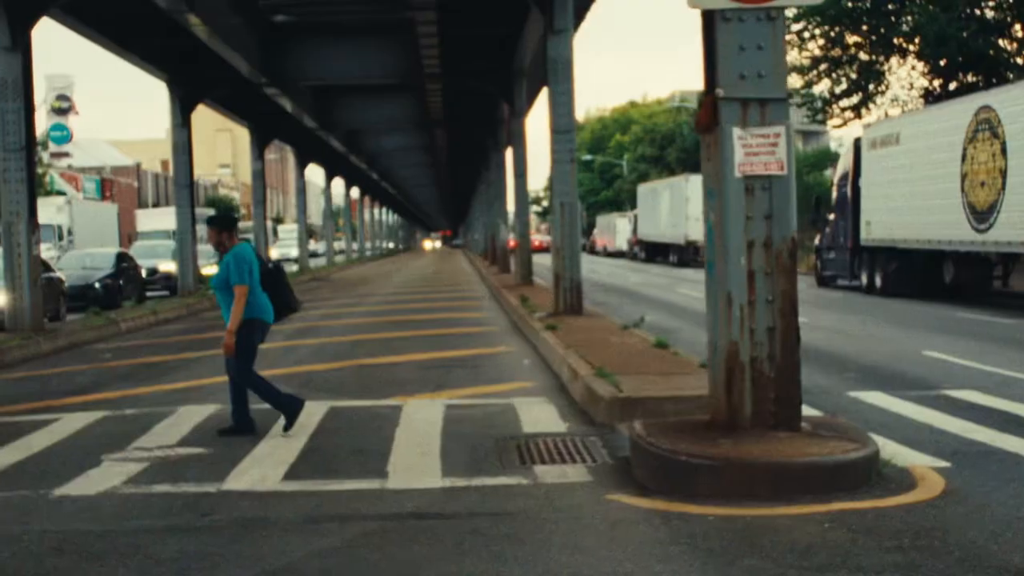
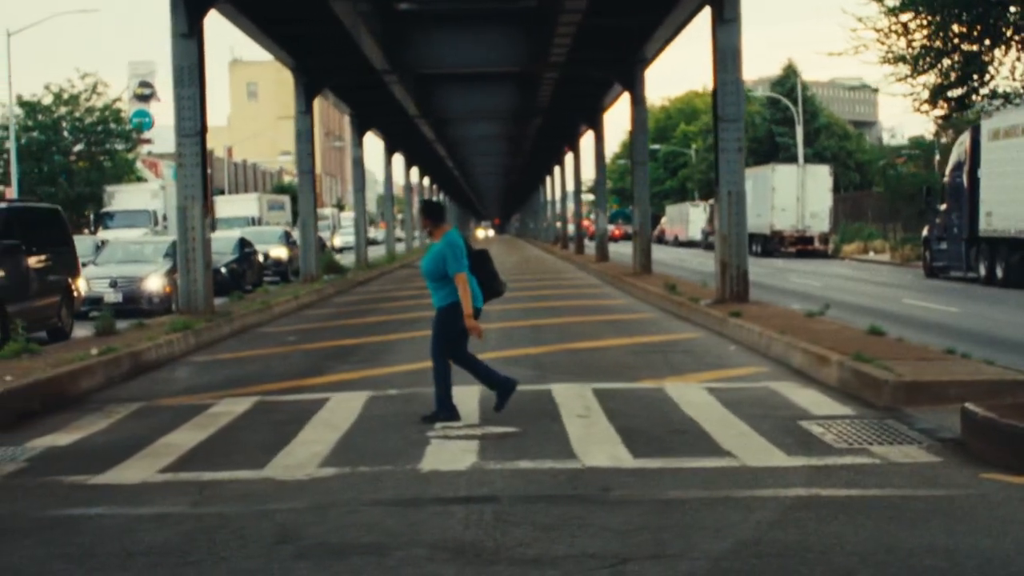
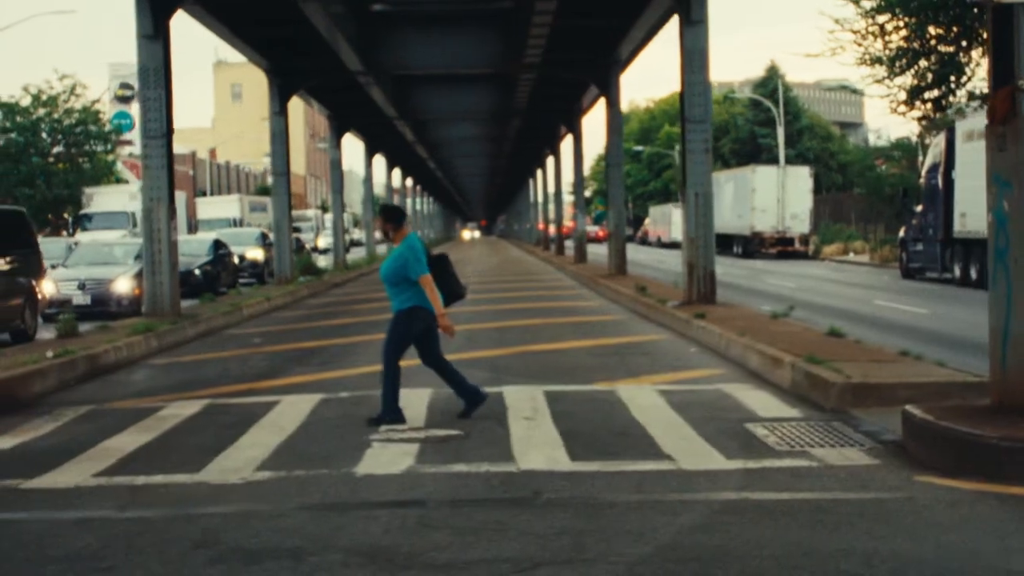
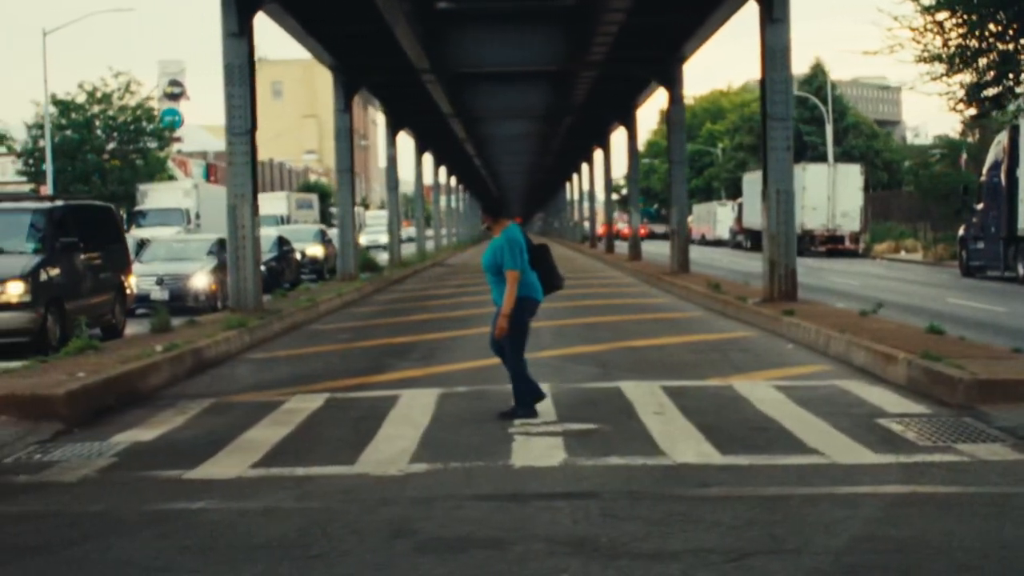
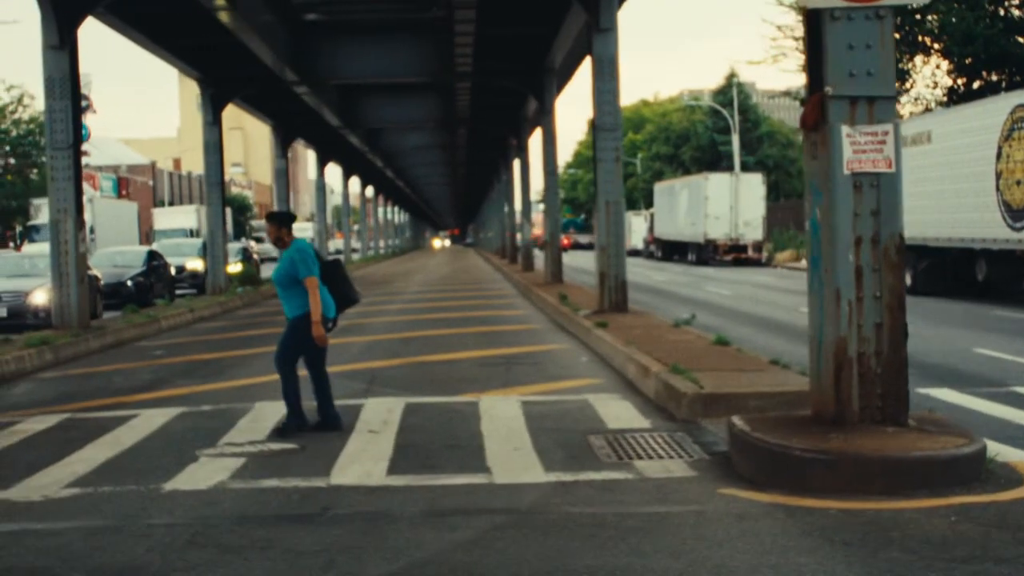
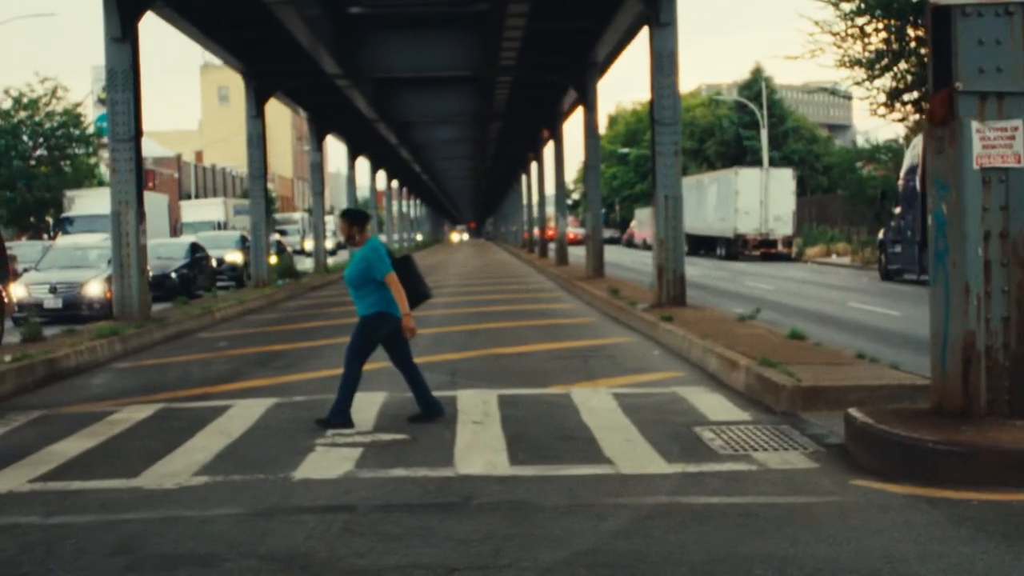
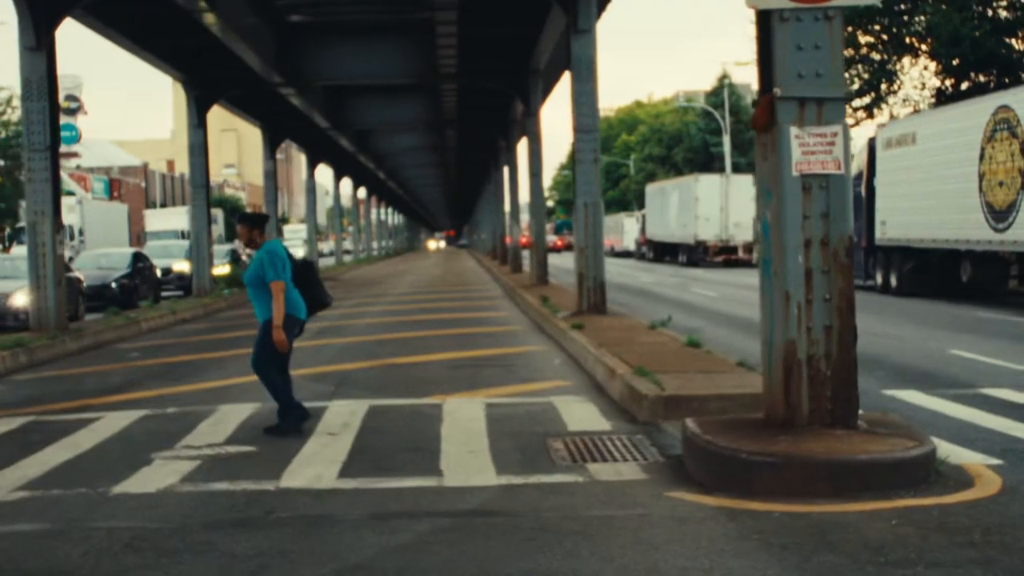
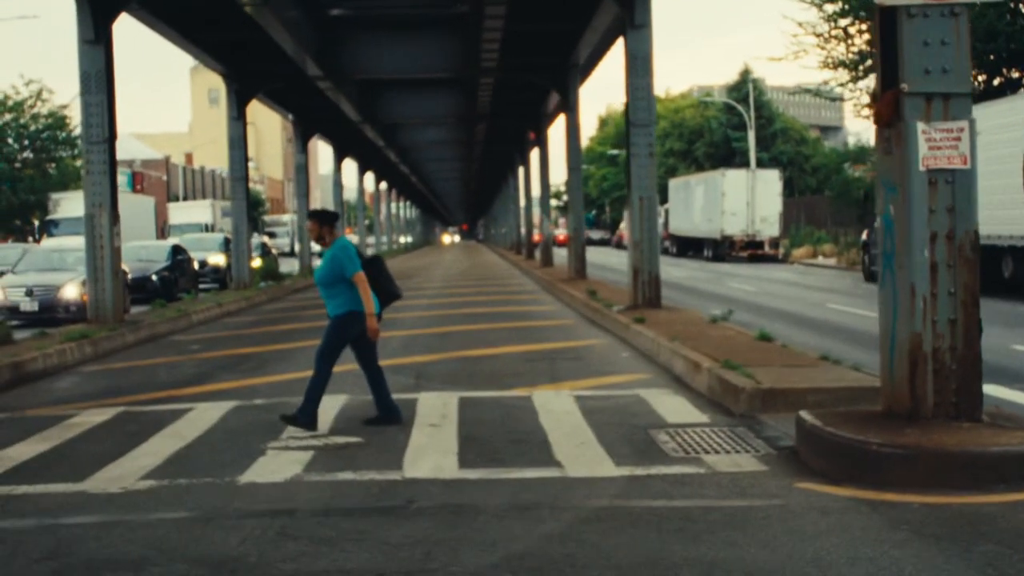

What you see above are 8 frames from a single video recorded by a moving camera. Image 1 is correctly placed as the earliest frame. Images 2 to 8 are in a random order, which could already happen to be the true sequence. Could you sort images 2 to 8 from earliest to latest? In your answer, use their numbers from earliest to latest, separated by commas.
7, 5, 8, 6, 3, 2, 4
